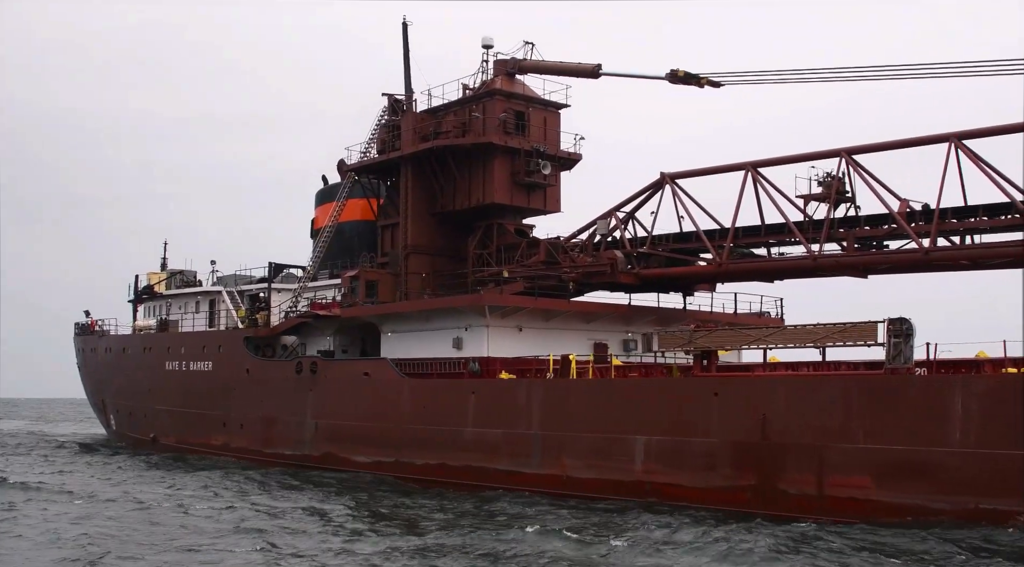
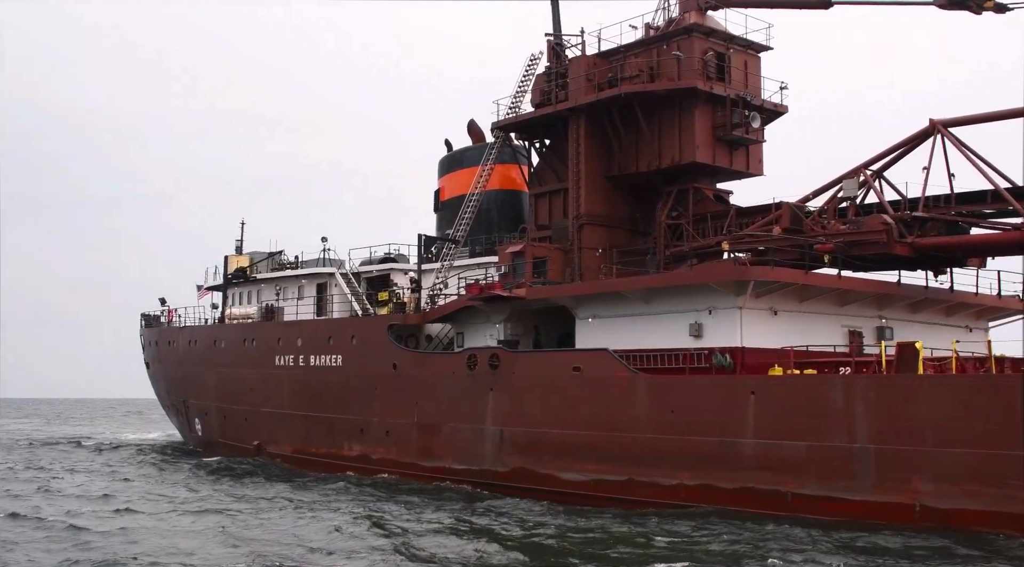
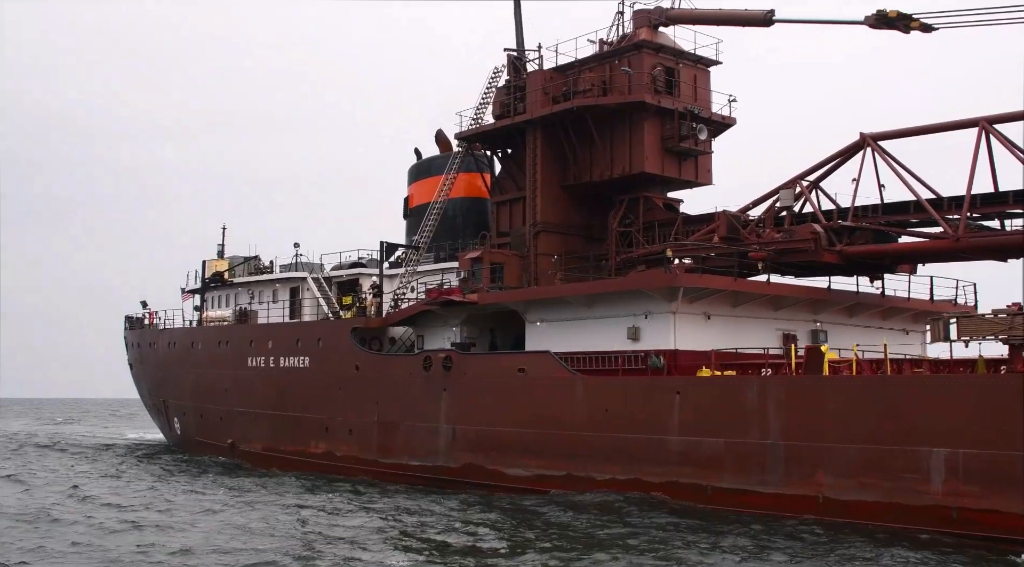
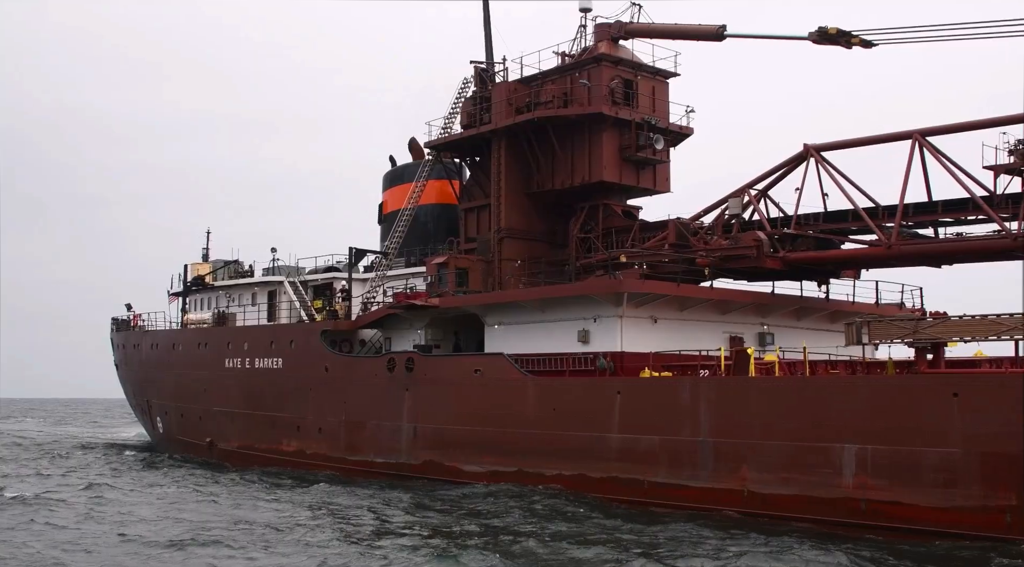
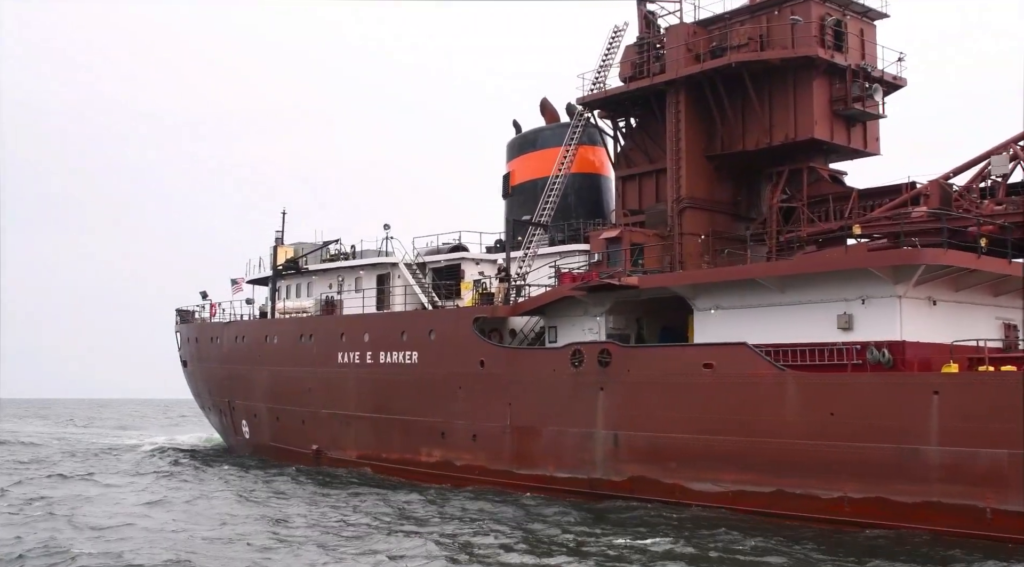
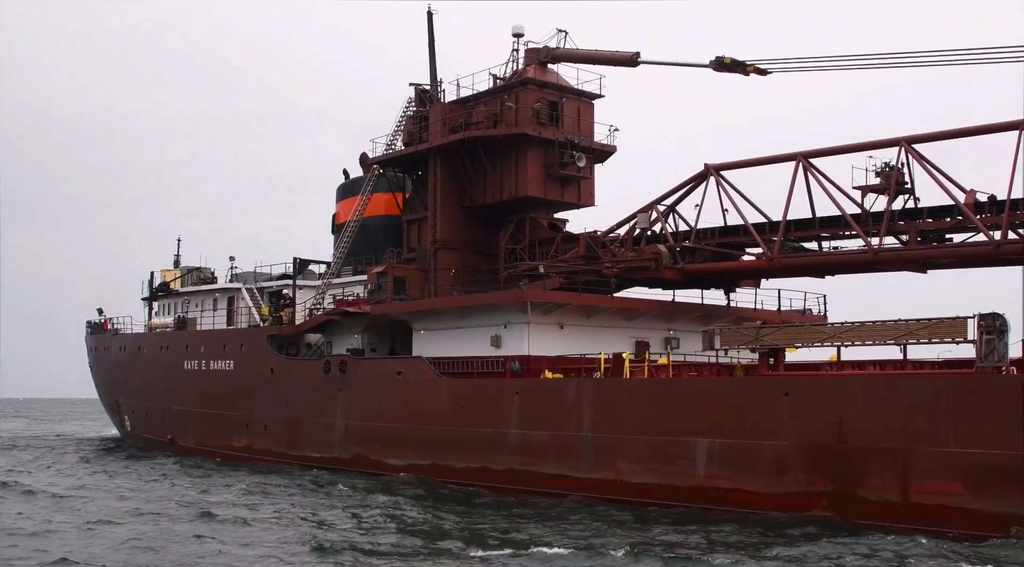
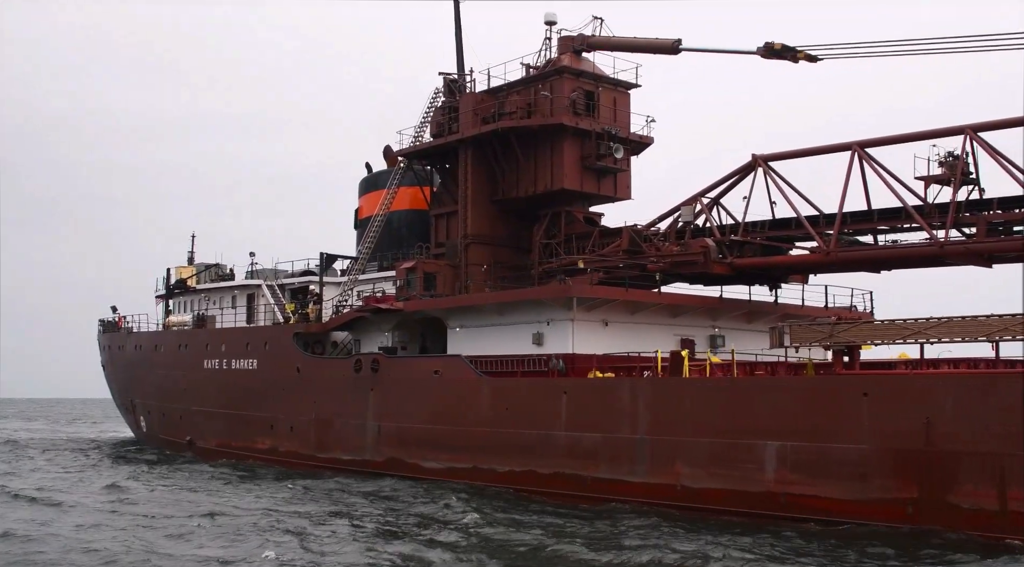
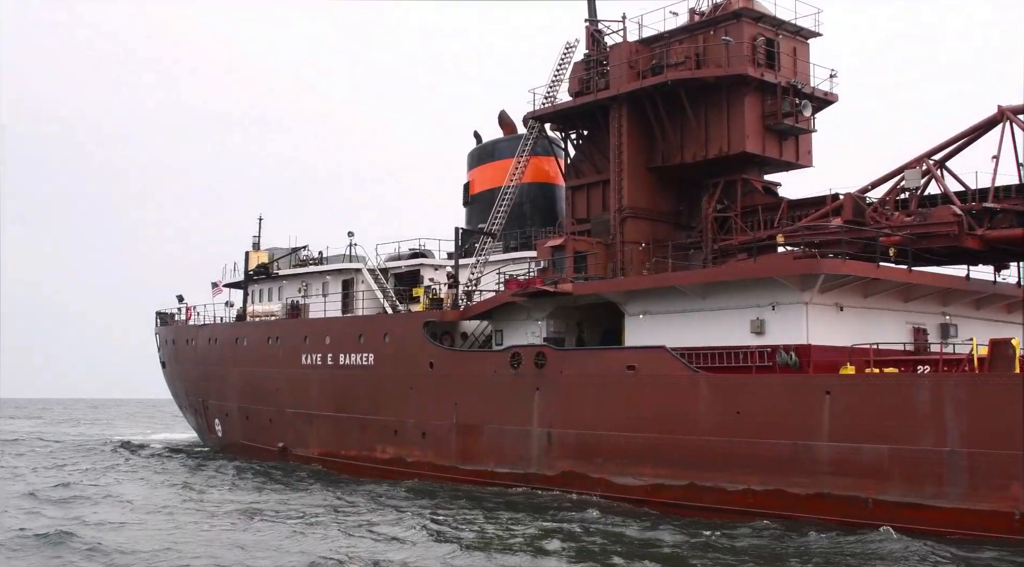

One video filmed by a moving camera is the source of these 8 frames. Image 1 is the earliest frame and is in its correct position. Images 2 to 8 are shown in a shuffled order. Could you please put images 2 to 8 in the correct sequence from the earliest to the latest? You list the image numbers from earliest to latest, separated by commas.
6, 7, 4, 3, 2, 8, 5
